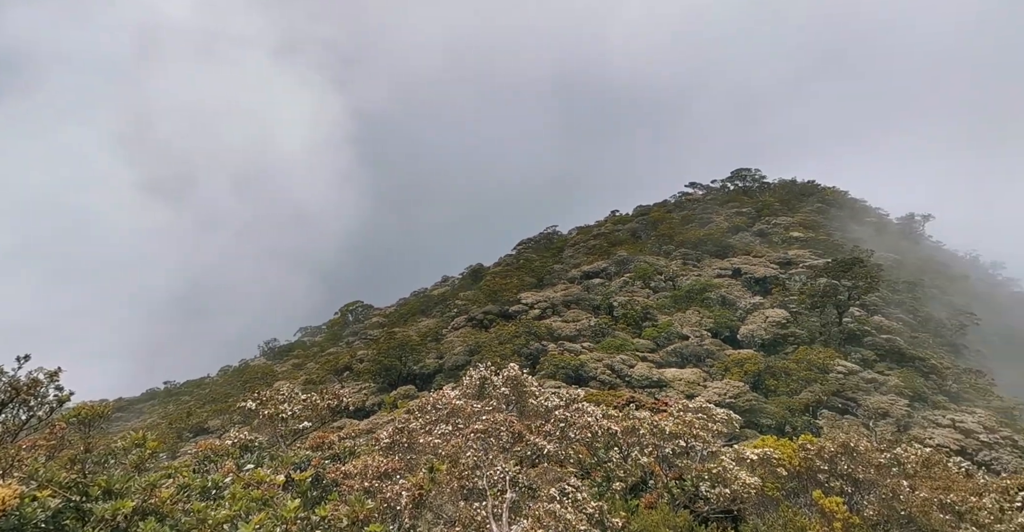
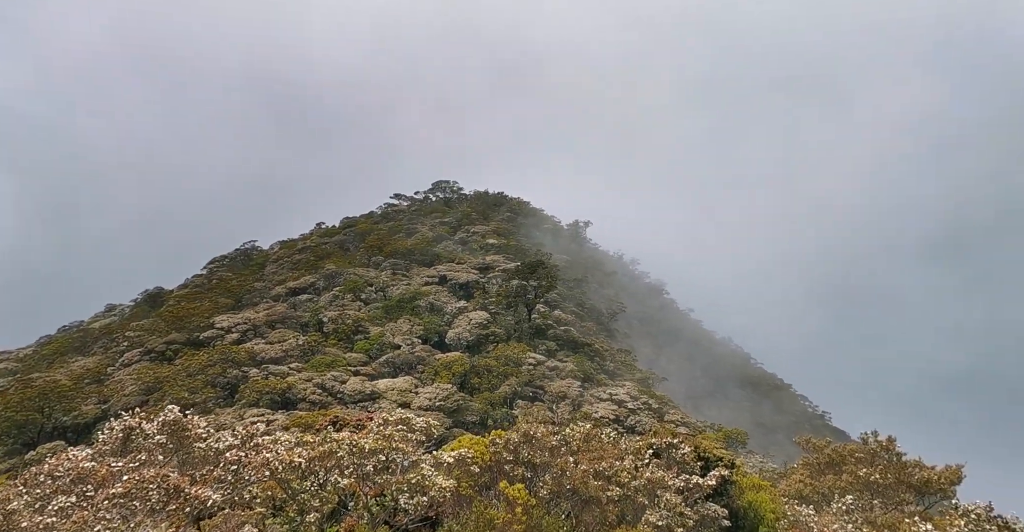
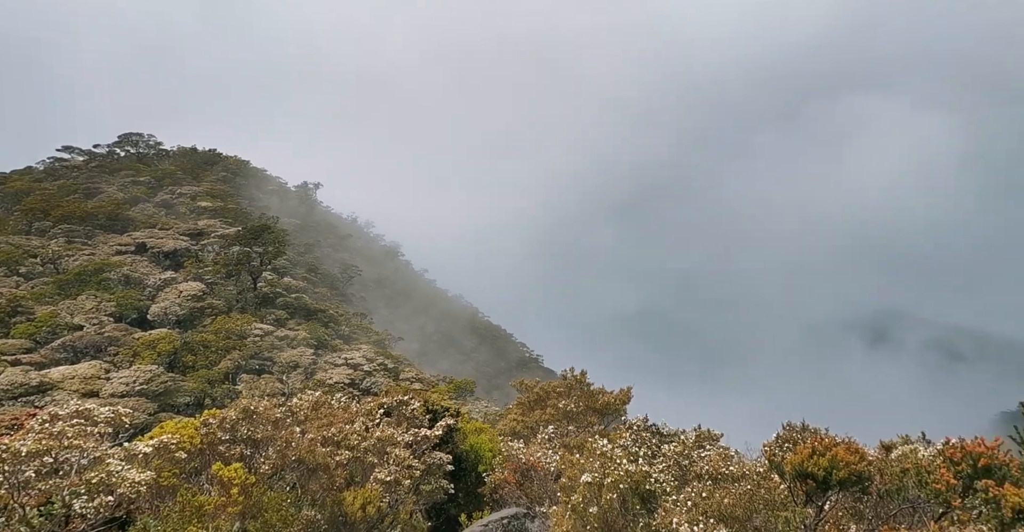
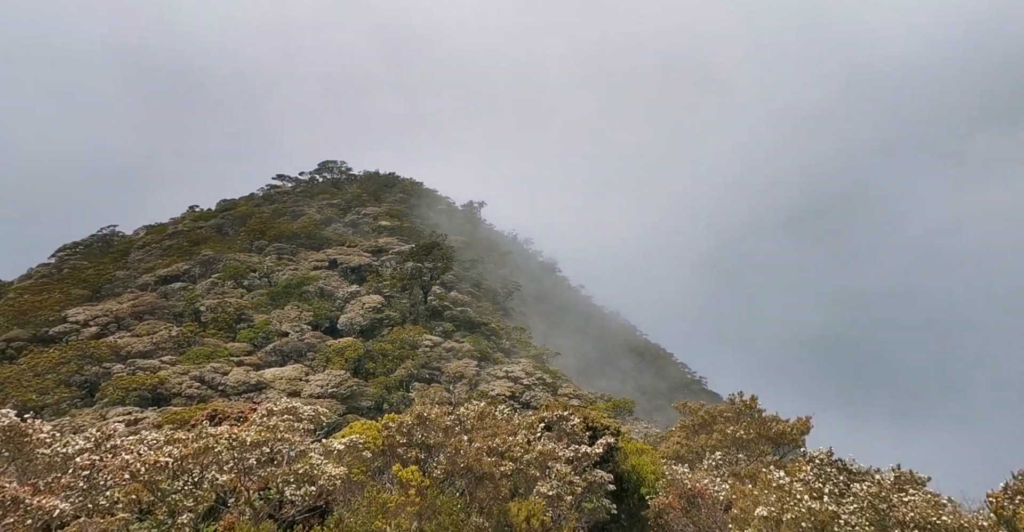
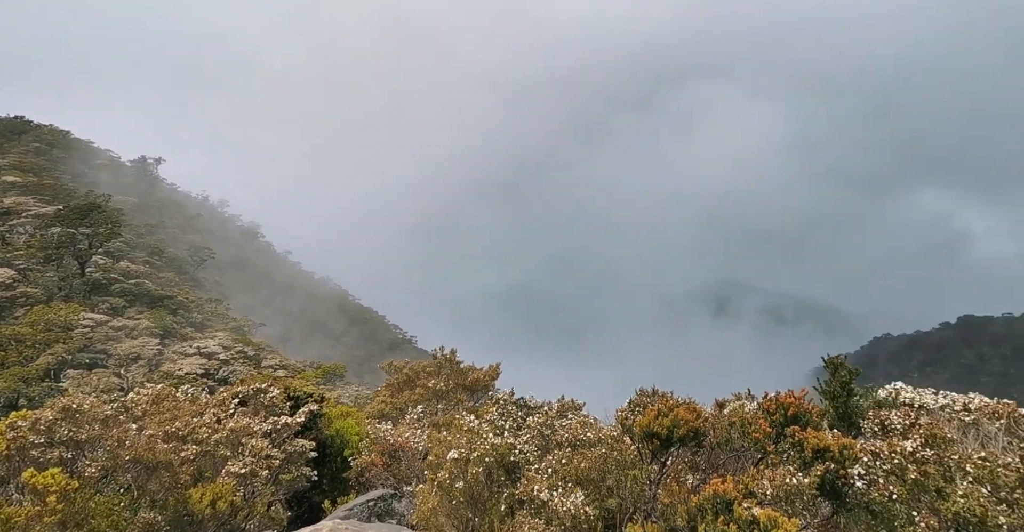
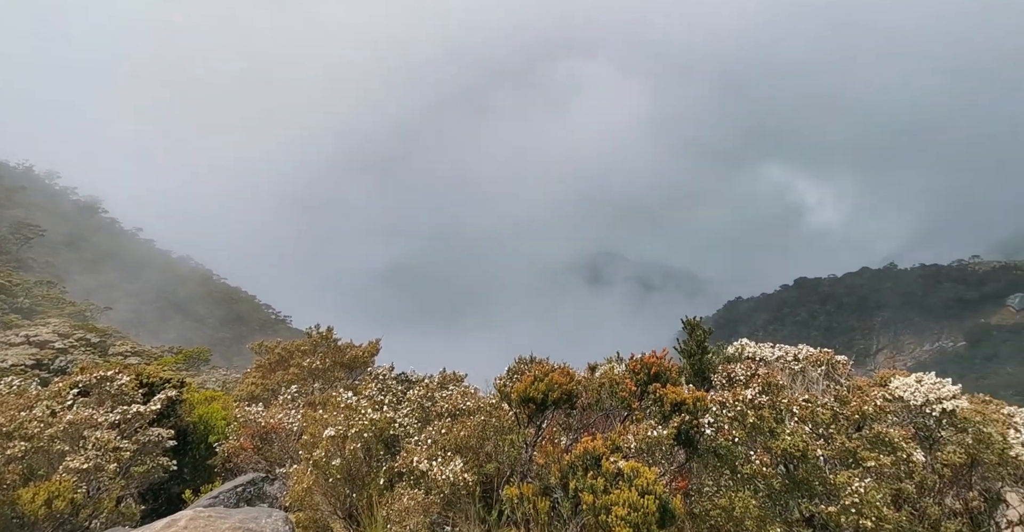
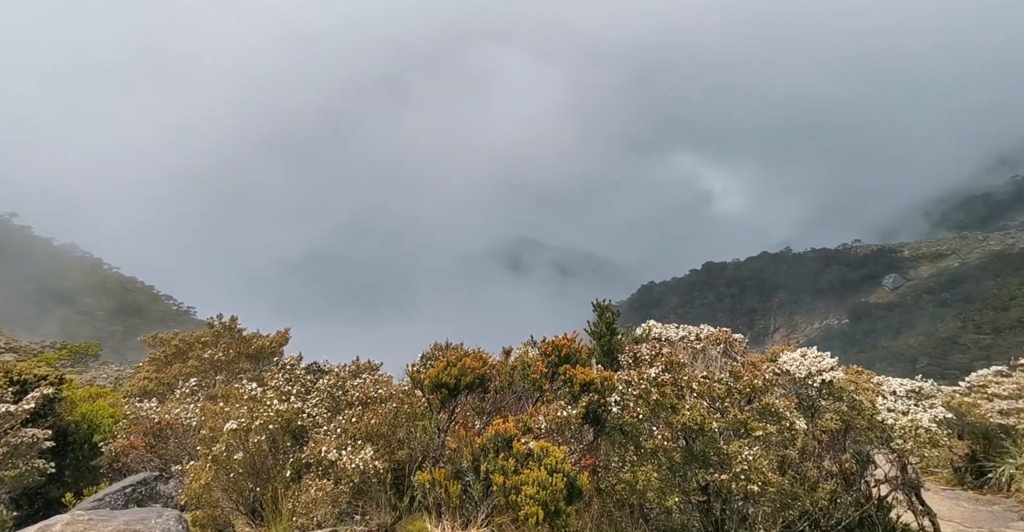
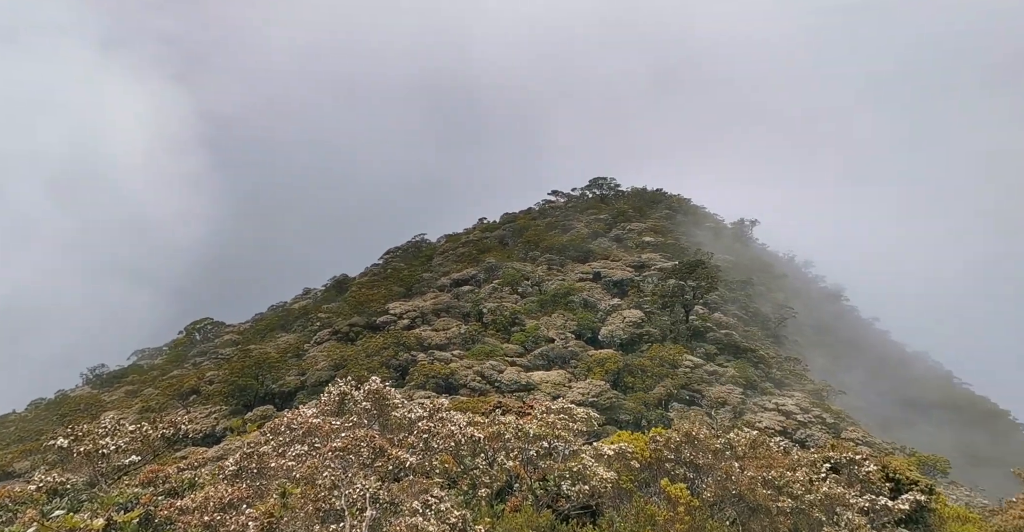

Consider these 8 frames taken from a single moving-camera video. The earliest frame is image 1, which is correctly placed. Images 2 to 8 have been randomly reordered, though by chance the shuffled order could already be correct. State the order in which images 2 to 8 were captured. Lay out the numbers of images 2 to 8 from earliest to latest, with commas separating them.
8, 2, 4, 3, 5, 6, 7
